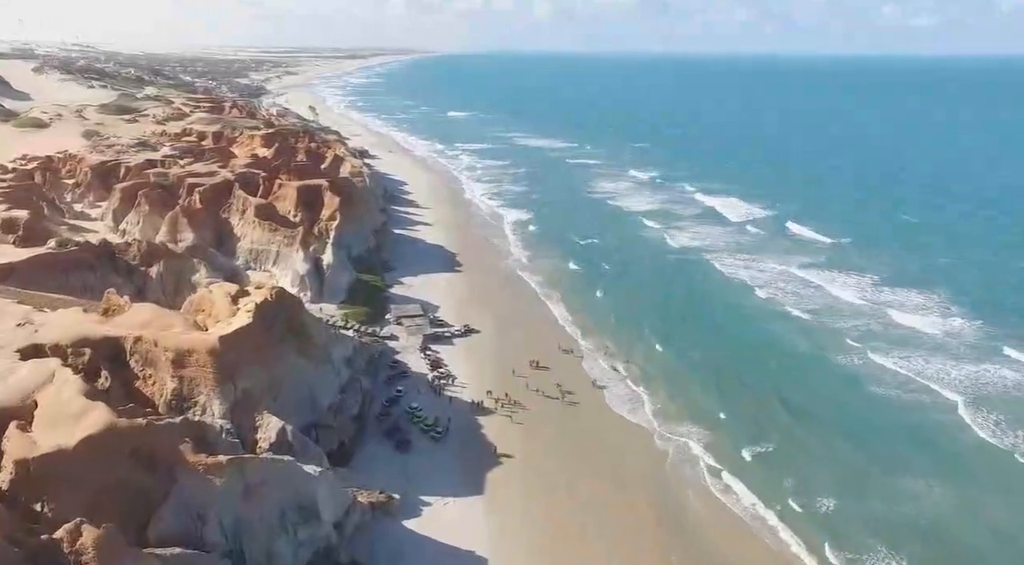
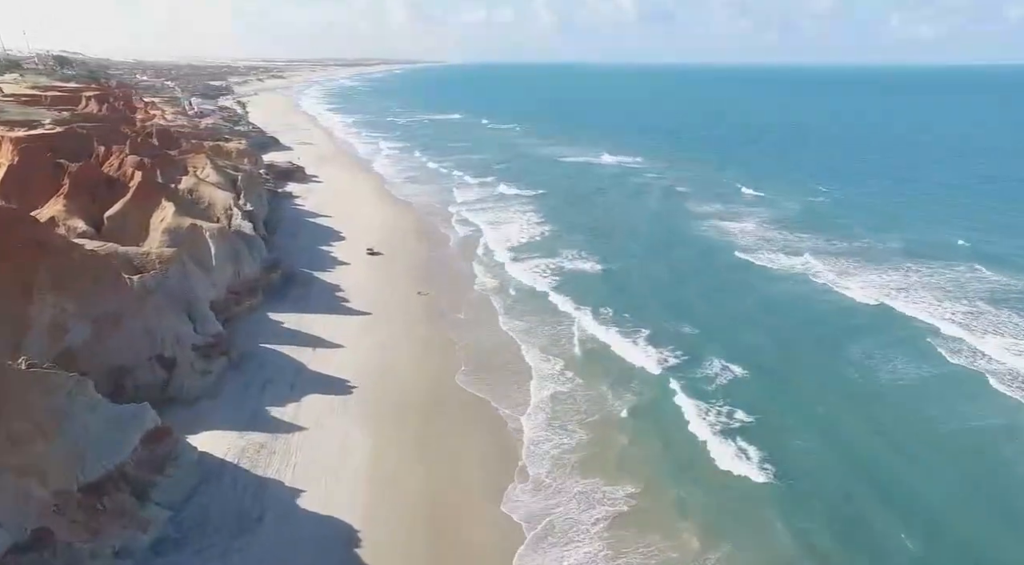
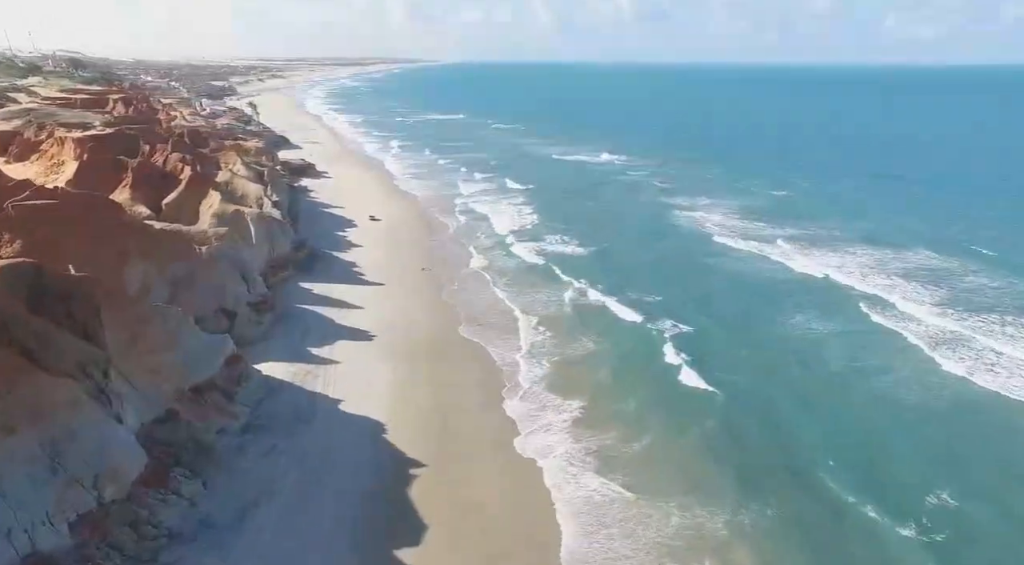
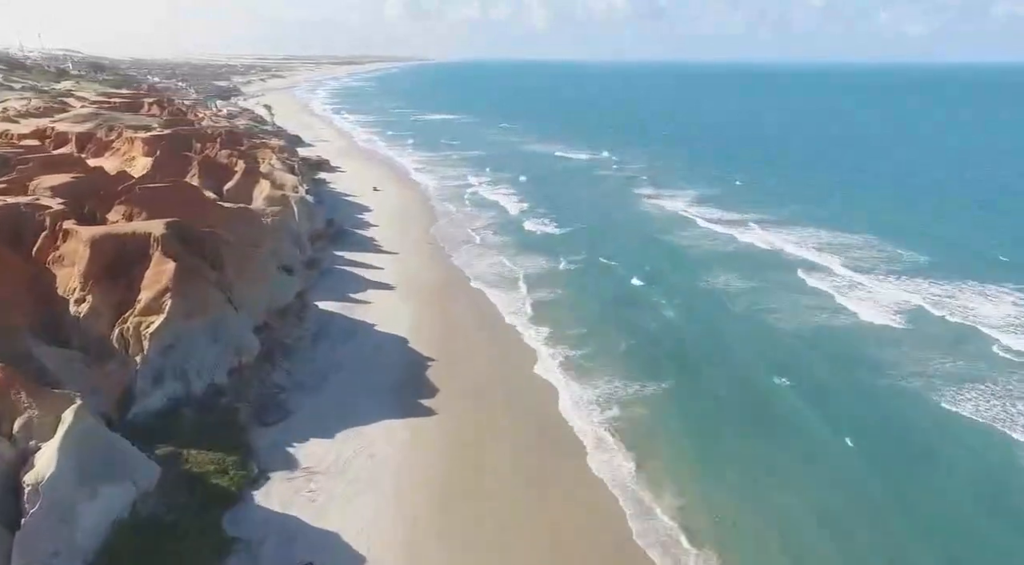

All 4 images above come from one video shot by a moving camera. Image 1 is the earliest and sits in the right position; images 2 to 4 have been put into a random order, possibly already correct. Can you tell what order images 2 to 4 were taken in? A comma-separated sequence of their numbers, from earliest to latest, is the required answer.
4, 3, 2
